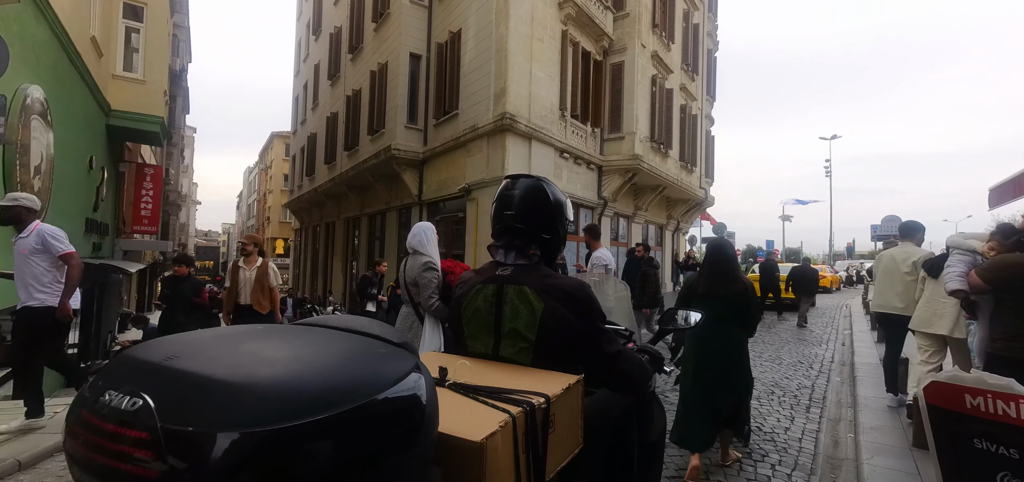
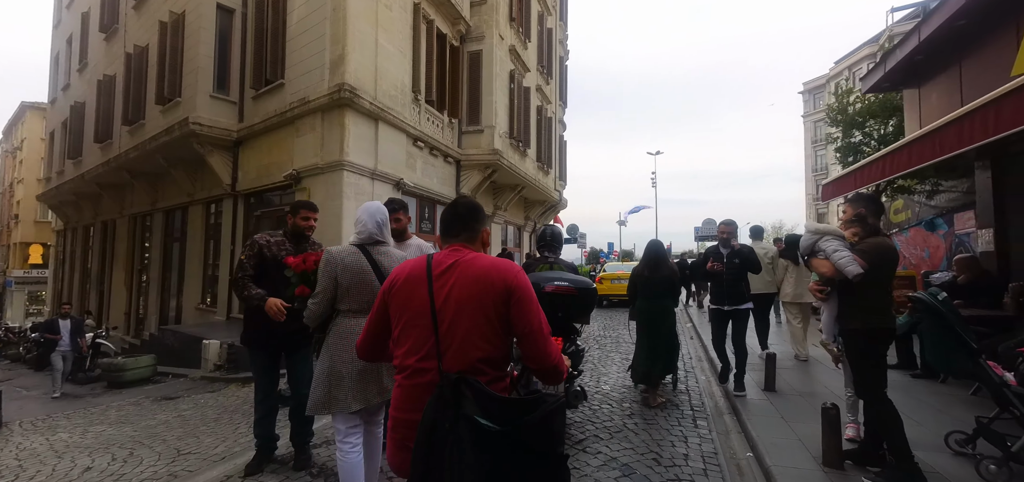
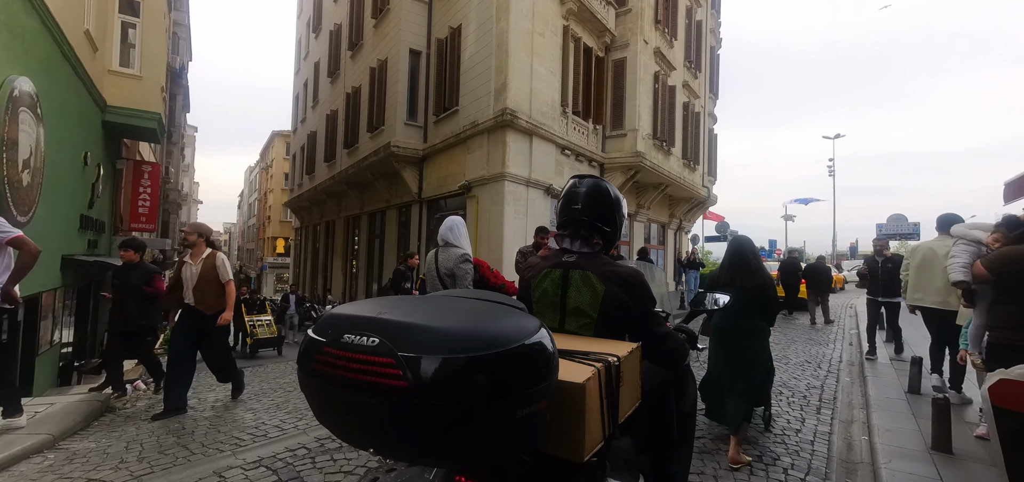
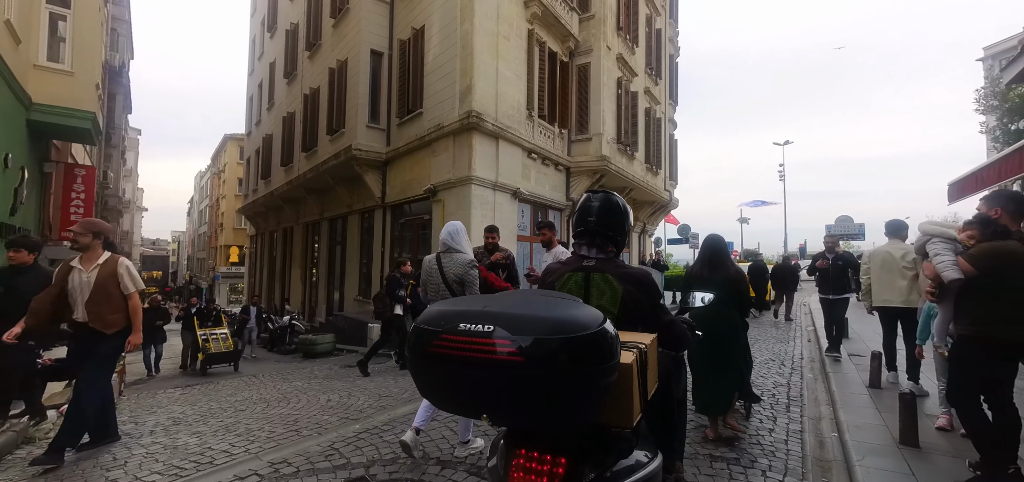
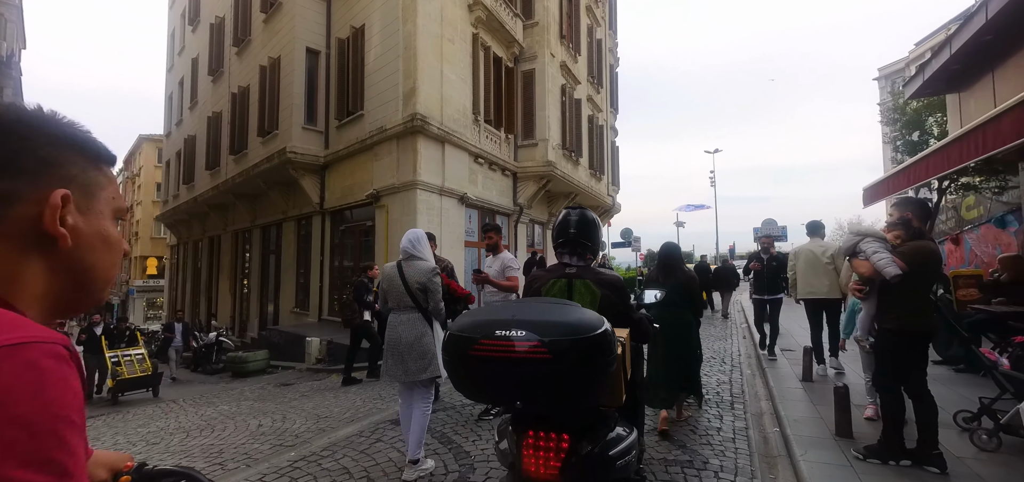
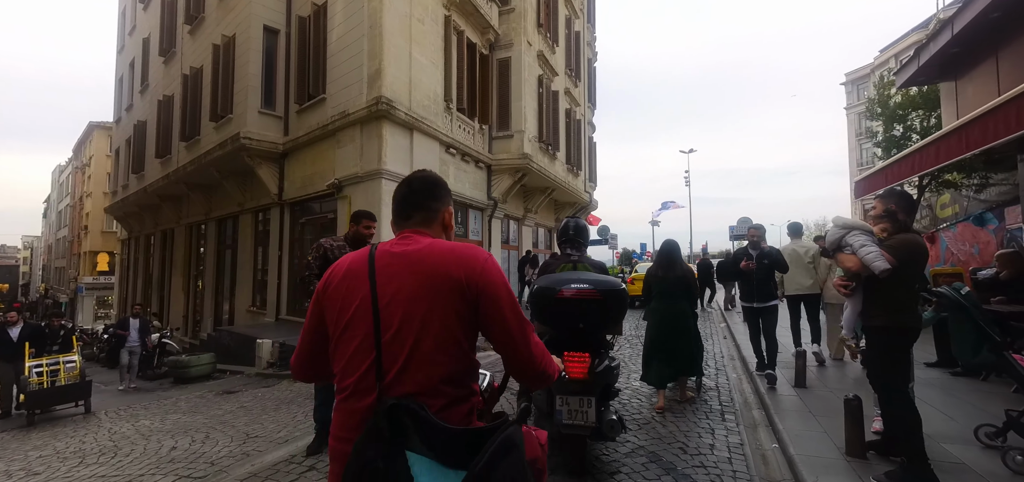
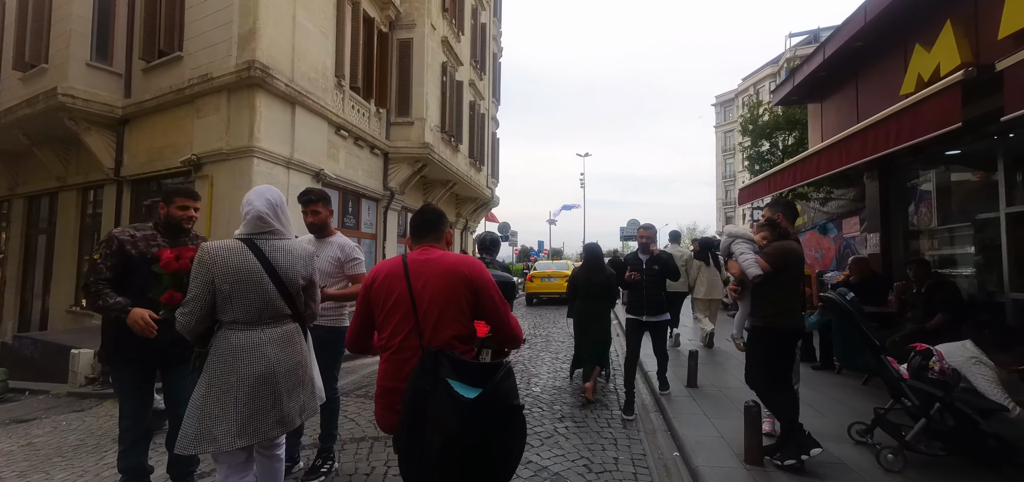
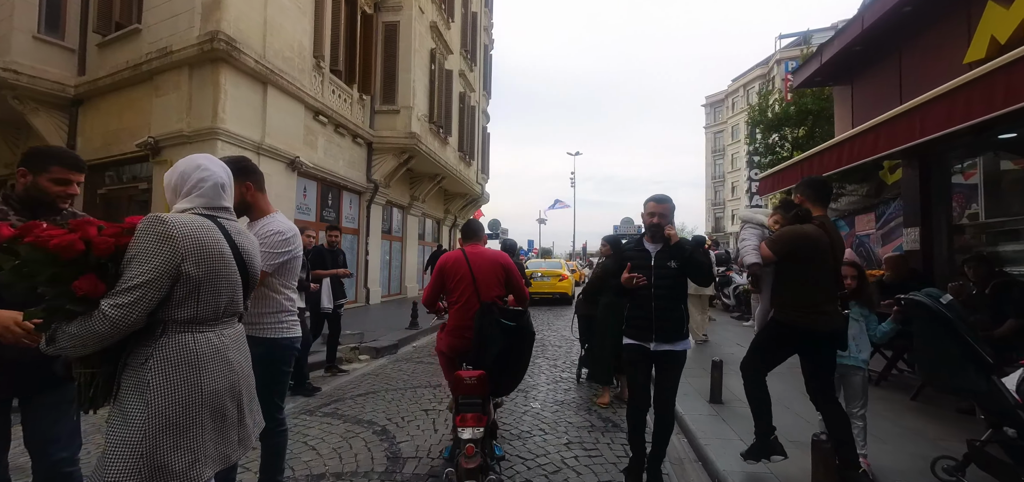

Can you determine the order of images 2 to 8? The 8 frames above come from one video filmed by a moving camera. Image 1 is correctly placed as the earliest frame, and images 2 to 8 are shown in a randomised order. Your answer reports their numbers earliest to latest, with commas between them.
3, 4, 5, 6, 2, 7, 8
